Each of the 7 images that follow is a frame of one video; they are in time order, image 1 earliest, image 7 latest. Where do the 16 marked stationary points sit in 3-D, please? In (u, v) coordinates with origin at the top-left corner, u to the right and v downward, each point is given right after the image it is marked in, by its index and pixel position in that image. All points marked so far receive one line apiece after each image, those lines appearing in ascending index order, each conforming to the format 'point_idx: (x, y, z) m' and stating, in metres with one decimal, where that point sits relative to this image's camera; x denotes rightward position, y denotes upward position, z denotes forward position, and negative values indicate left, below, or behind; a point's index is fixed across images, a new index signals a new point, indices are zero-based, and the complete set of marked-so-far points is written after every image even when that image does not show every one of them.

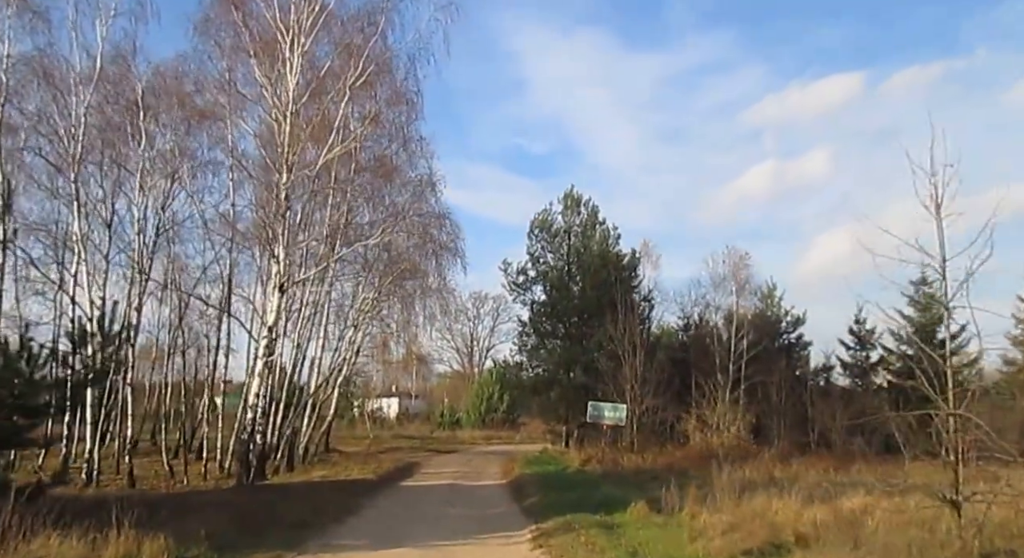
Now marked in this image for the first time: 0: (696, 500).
0: (+3.4, -4.2, +13.3) m
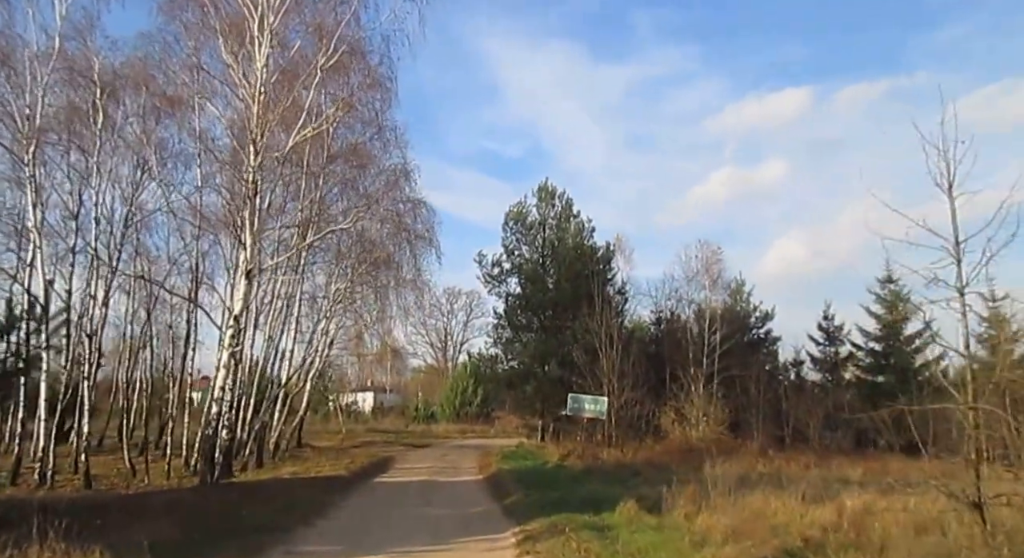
0: (+3.1, -4.0, +12.8) m
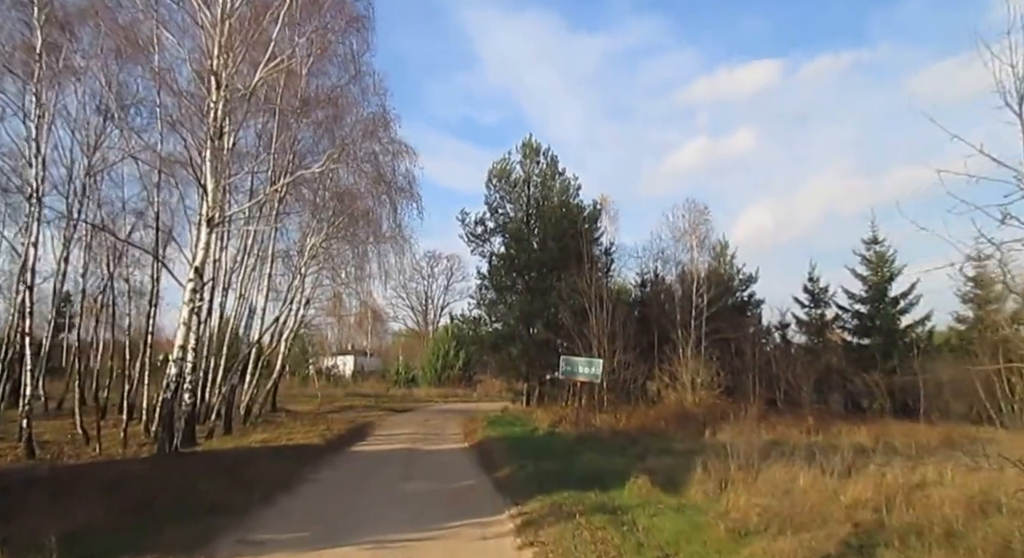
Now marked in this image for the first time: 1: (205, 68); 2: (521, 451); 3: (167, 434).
0: (+3.0, -3.1, +11.5) m
1: (-7.5, +5.2, +17.3) m
2: (+0.2, -3.7, +15.1) m
3: (-8.0, -3.6, +16.4) m
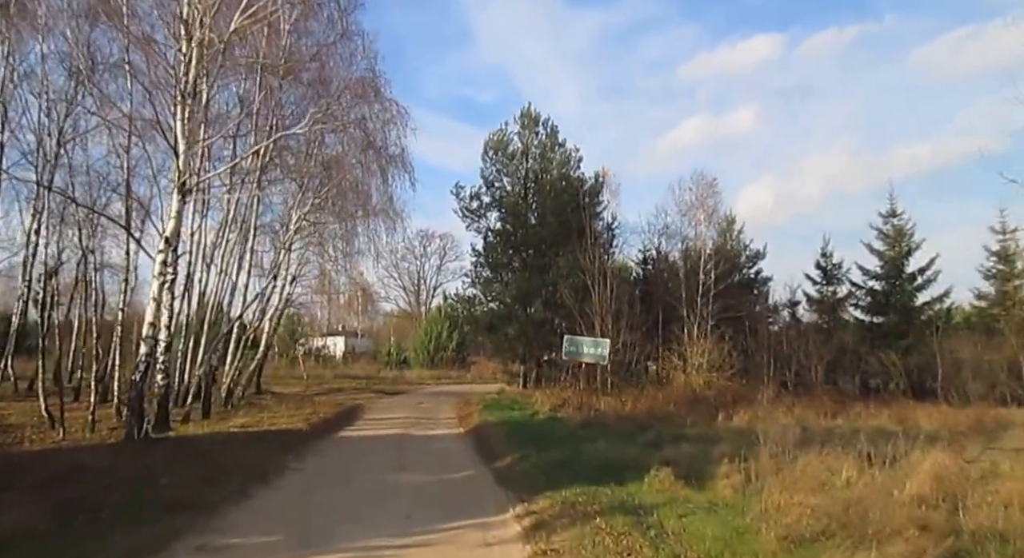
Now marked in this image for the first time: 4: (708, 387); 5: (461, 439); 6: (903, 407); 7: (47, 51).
0: (+3.0, -2.7, +10.2) m
1: (-7.4, +5.8, +15.7) m
2: (+0.2, -3.1, +13.8) m
3: (-8.0, -3.0, +15.1) m
4: (+5.4, -3.0, +19.5) m
5: (-1.2, -3.6, +16.2) m
6: (+10.8, -3.6, +19.6) m
7: (-13.0, +6.4, +19.8) m
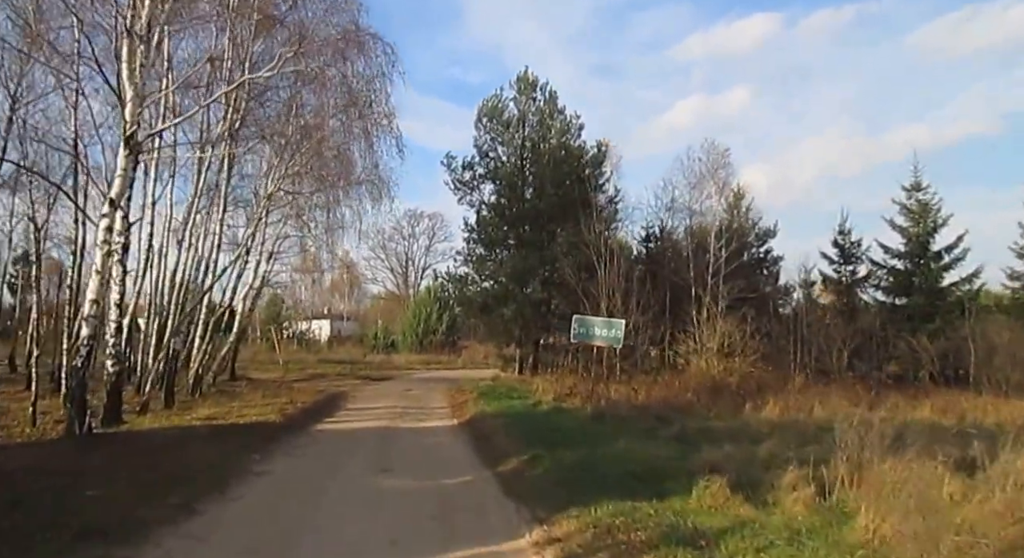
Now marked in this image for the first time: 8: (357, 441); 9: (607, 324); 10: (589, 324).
0: (+3.2, -2.2, +8.3) m
1: (-7.4, +6.4, +13.4) m
2: (+0.3, -2.6, +11.8) m
3: (-7.9, -2.4, +12.9) m
4: (+5.4, -2.3, +17.6) m
5: (-1.1, -3.1, +14.2) m
6: (+10.7, -2.9, +17.8) m
7: (-13.0, +7.1, +17.4) m
8: (-3.0, -3.2, +14.0) m
9: (+2.0, -0.9, +14.7) m
10: (+1.6, -0.9, +15.0) m
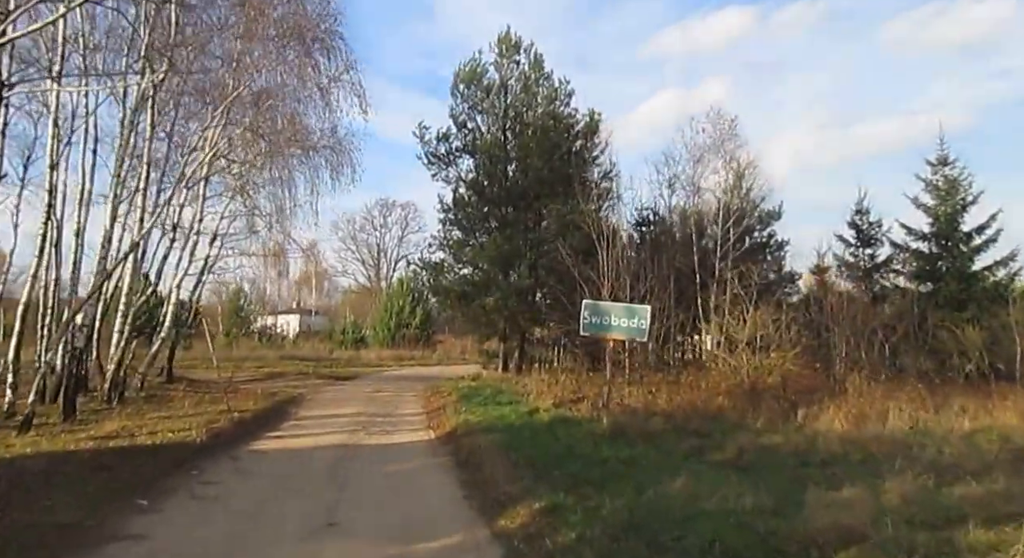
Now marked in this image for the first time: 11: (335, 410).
0: (+3.3, -1.9, +5.0) m
1: (-7.5, +6.8, +9.7) m
2: (+0.3, -2.2, +8.5) m
3: (-8.0, -2.0, +9.3) m
4: (+5.1, -1.9, +14.5) m
5: (-1.2, -2.7, +10.9) m
6: (+10.5, -2.5, +14.8) m
7: (-13.2, +7.4, +13.5) m
8: (-3.1, -2.8, +10.5) m
9: (+1.8, -0.5, +11.4) m
10: (+1.5, -0.5, +11.7) m
11: (-4.2, -3.2, +17.1) m
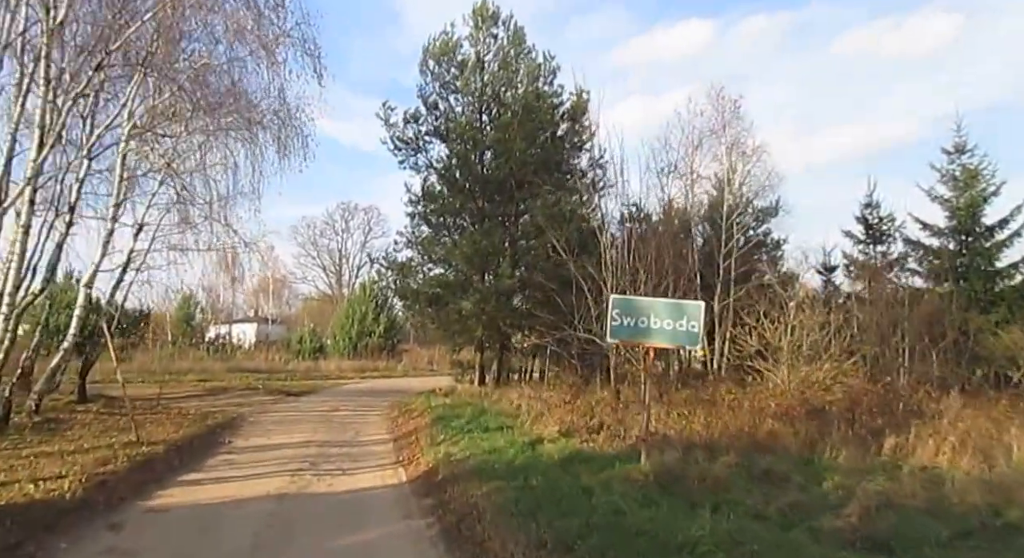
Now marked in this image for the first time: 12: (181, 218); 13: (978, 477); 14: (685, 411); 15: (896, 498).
0: (+3.6, -1.6, +2.1) m
1: (-7.3, +6.9, +6.4) m
2: (+0.5, -2.0, +5.4) m
3: (-7.8, -1.9, +5.8) m
4: (+5.0, -1.8, +11.6) m
5: (-1.1, -2.5, +7.7) m
6: (+10.4, -2.3, +12.2) m
7: (-13.3, +7.6, +9.9) m
8: (-3.0, -2.6, +7.3) m
9: (+1.9, -0.4, +8.4) m
10: (+1.5, -0.4, +8.7) m
11: (-4.5, -3.1, +13.8) m
12: (-8.9, +2.2, +19.2) m
13: (+5.0, -2.1, +7.7) m
14: (+2.8, -2.1, +11.6) m
15: (+3.6, -2.1, +6.9) m
